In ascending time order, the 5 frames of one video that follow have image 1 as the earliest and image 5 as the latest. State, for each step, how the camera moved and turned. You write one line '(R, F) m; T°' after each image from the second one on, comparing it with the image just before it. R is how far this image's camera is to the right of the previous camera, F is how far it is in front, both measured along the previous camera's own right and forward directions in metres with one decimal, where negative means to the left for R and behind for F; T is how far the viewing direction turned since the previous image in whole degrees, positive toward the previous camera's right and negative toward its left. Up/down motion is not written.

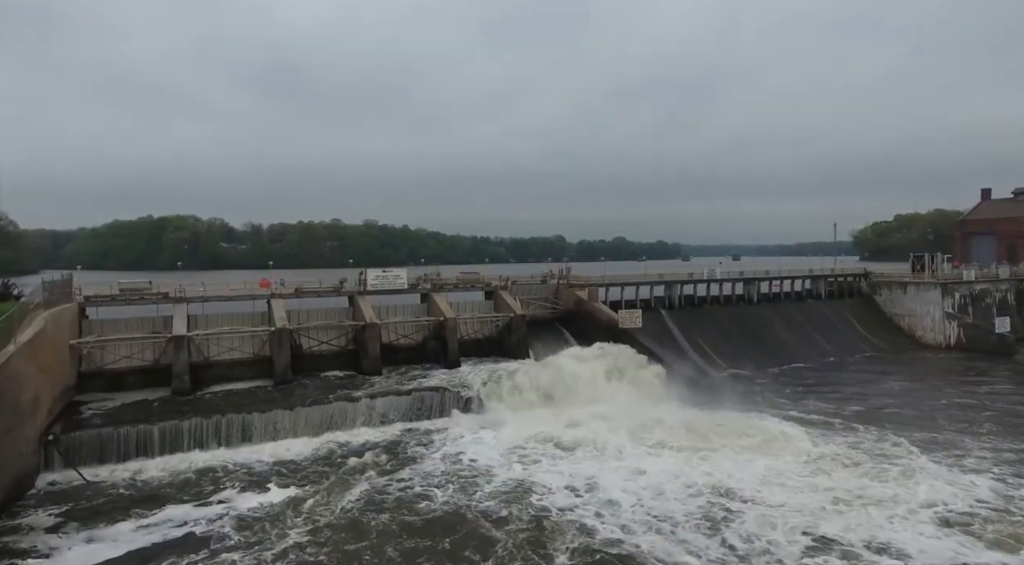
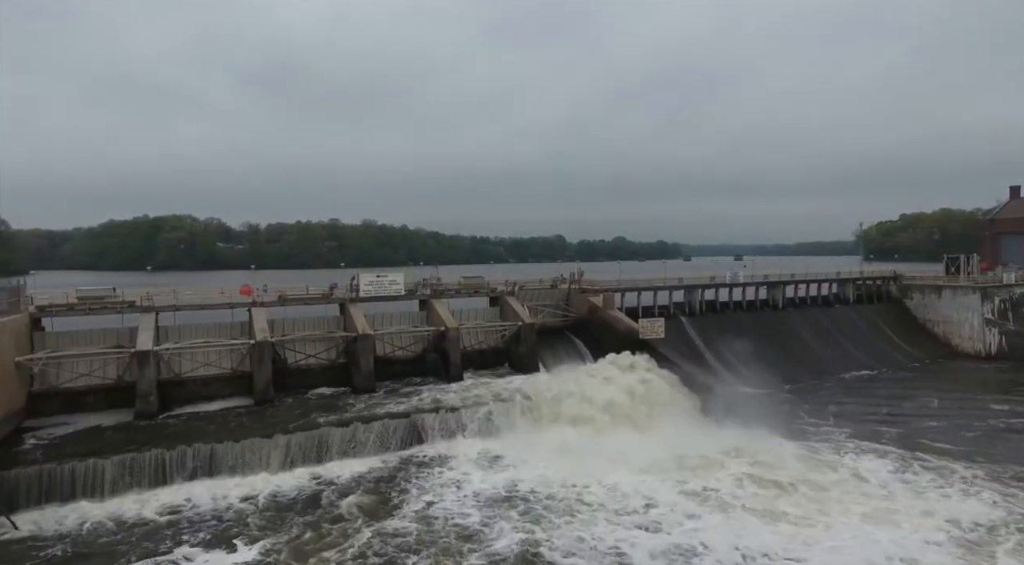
(-0.4, +3.3) m; 0°
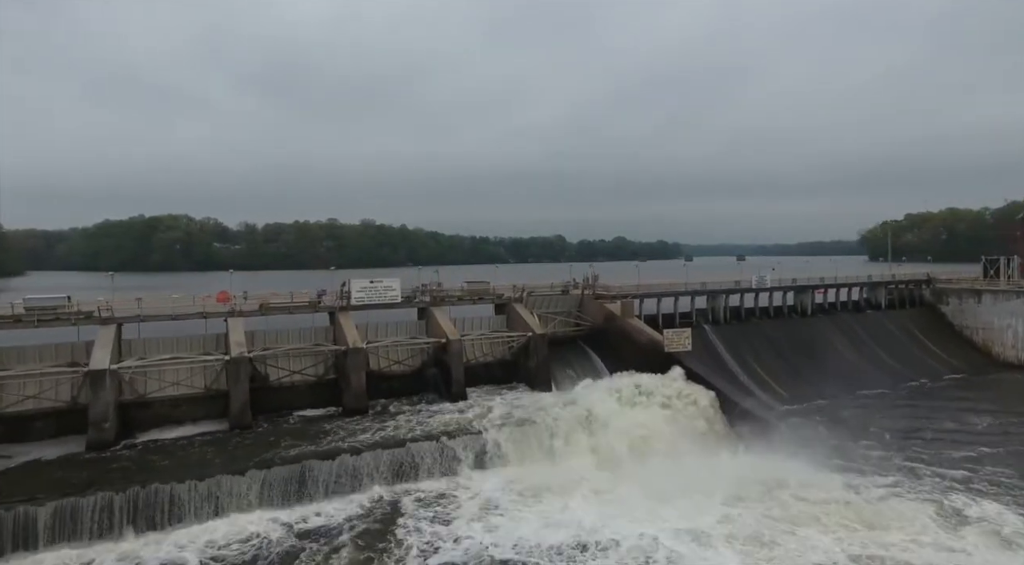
(-0.4, +3.3) m; 0°
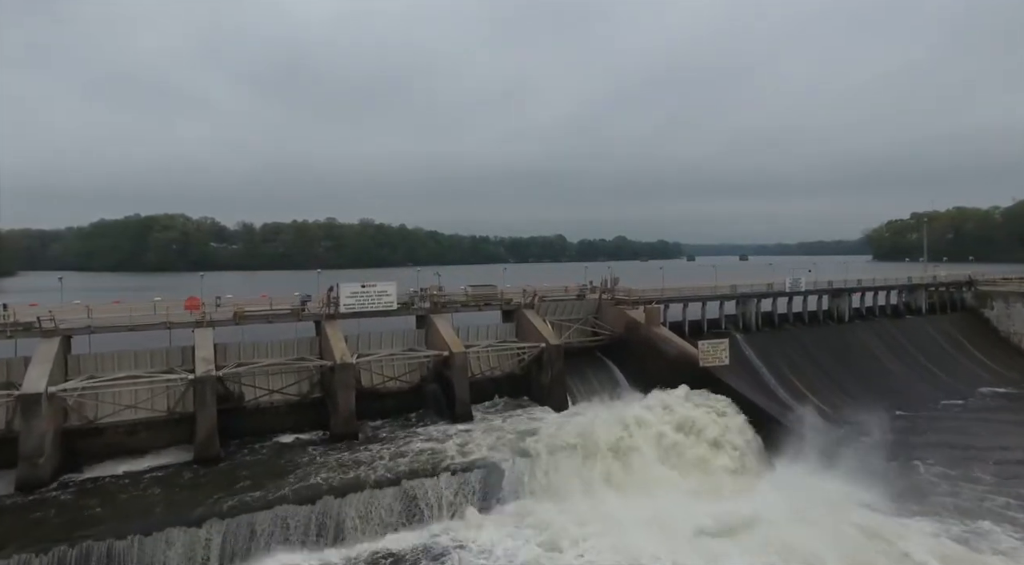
(-0.5, +3.5) m; 0°
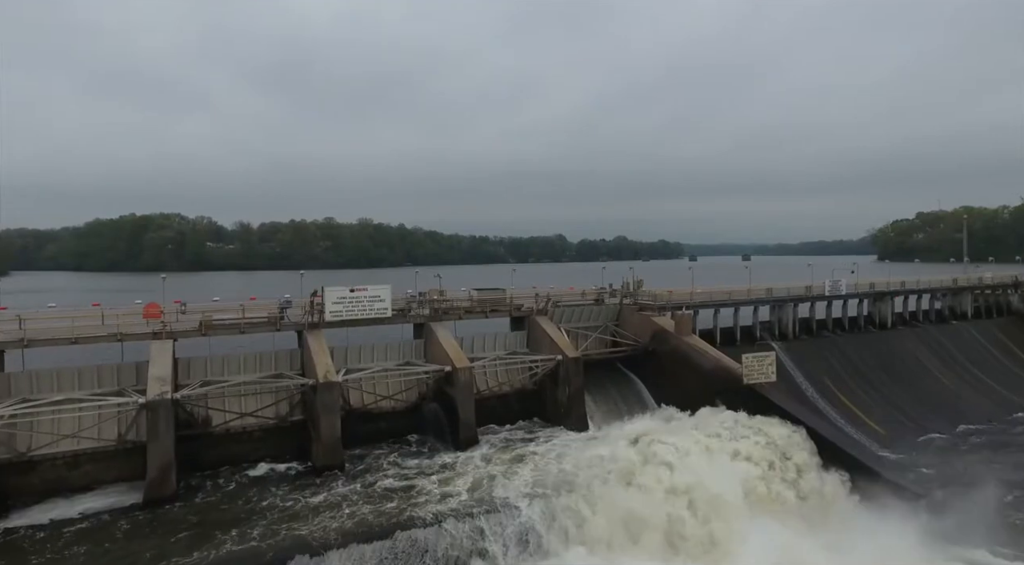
(-0.4, +3.3) m; 0°
